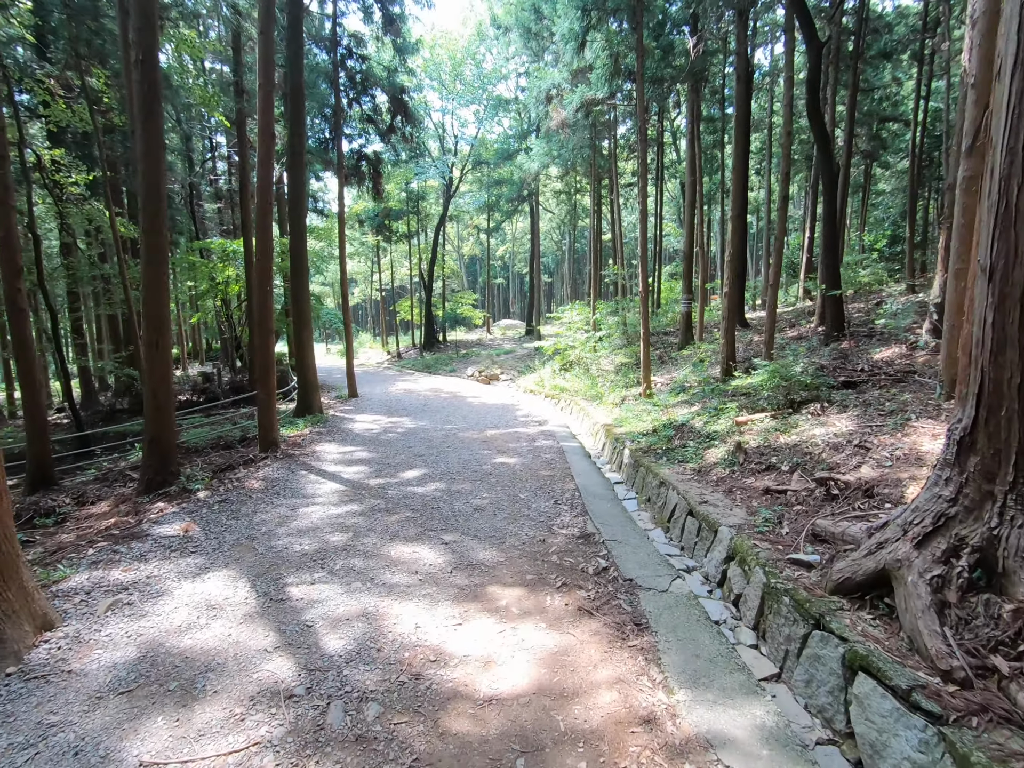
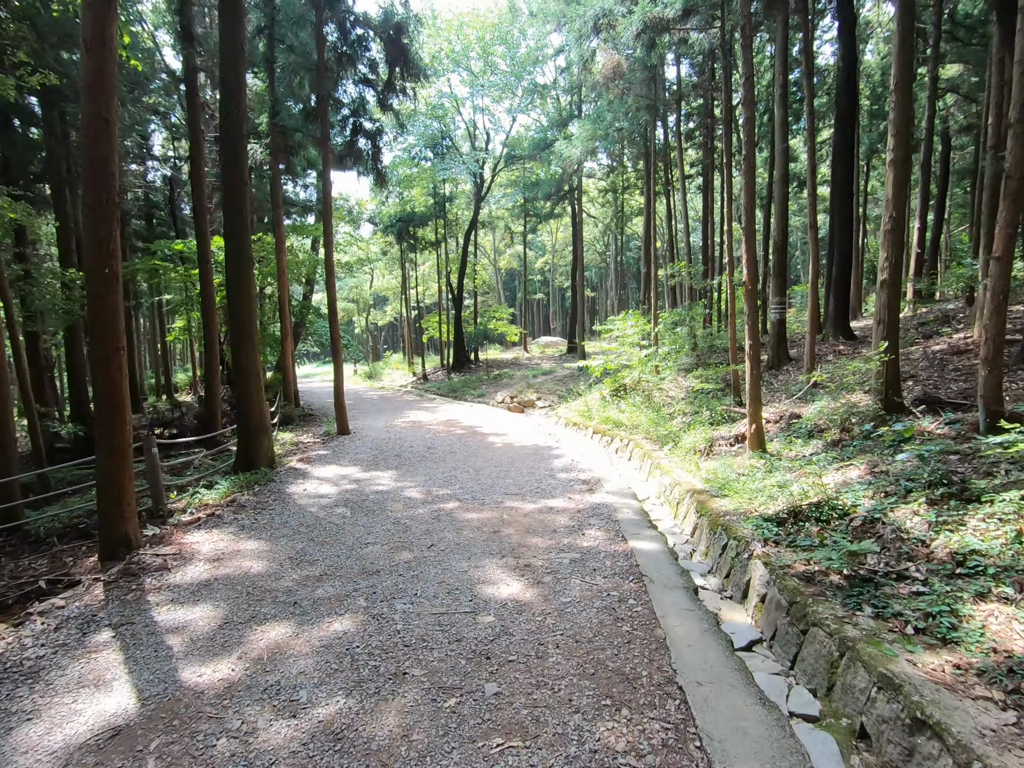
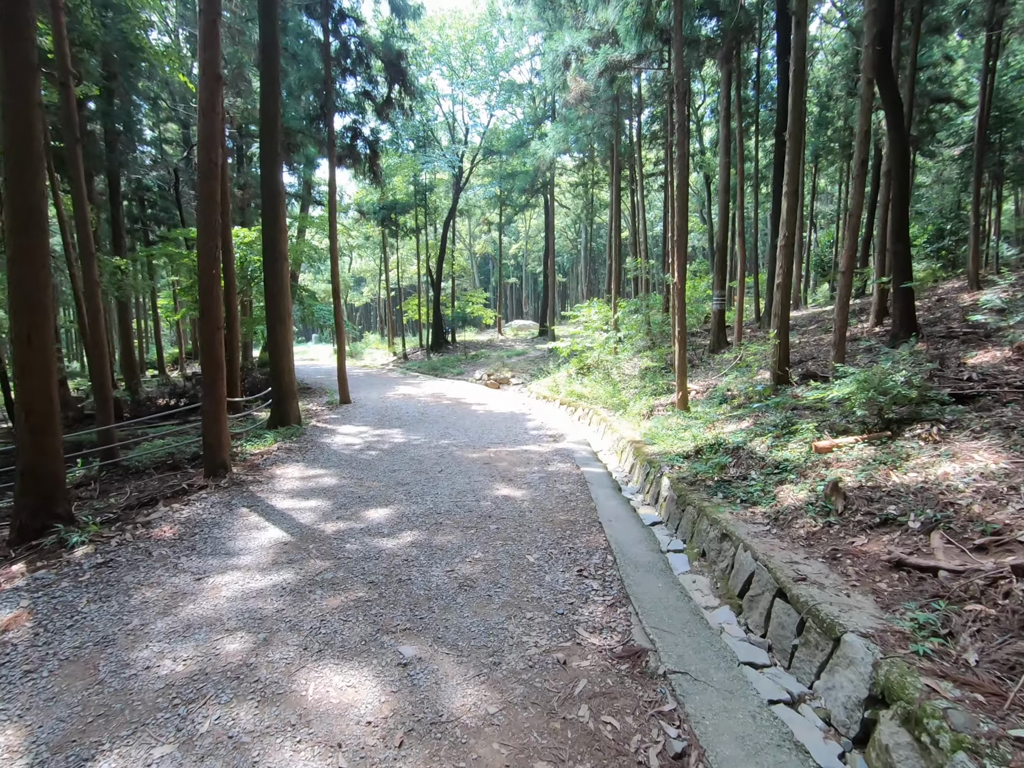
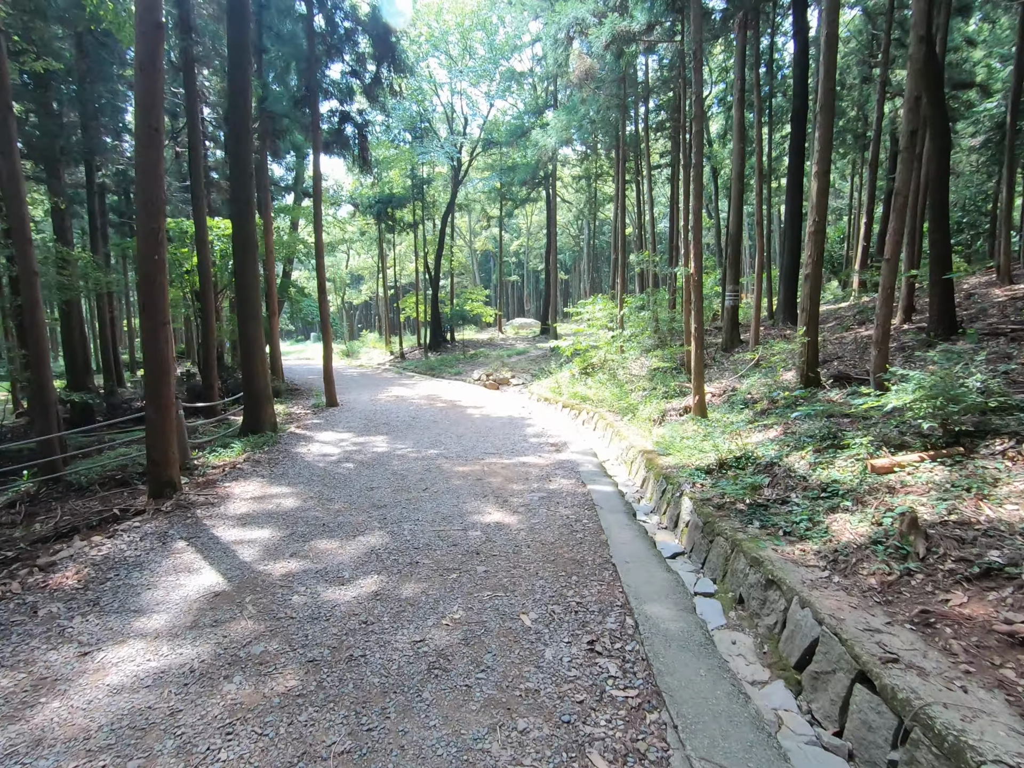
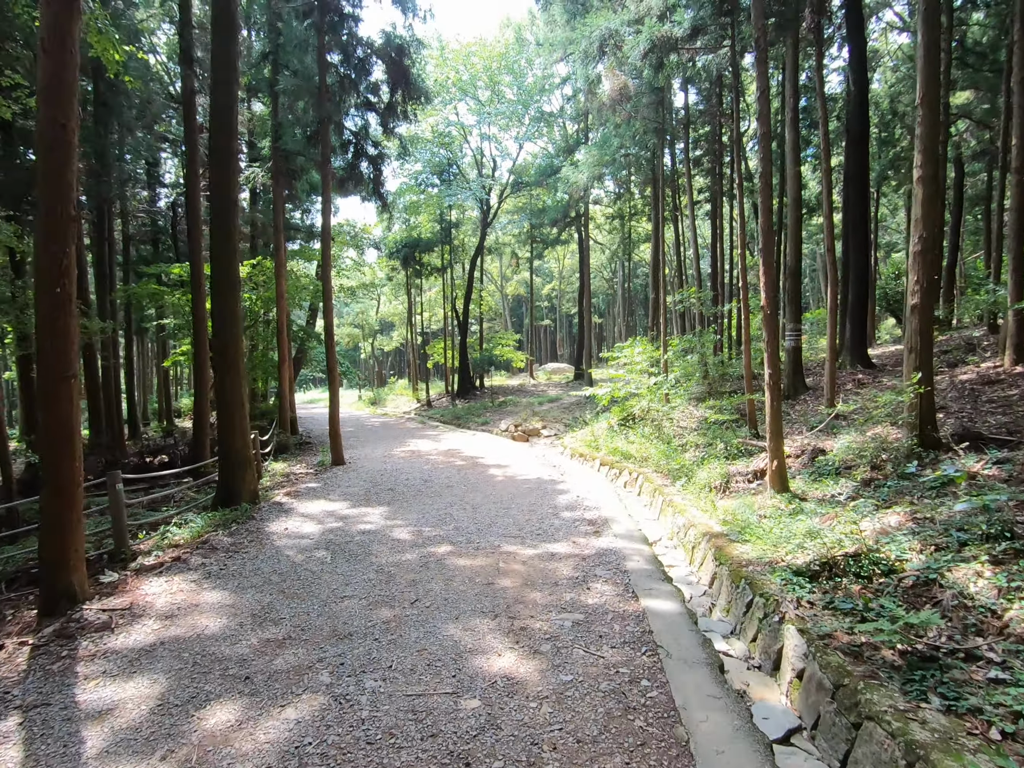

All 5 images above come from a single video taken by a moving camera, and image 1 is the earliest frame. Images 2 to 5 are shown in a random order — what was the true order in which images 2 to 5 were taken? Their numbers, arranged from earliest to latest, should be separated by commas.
3, 4, 2, 5
